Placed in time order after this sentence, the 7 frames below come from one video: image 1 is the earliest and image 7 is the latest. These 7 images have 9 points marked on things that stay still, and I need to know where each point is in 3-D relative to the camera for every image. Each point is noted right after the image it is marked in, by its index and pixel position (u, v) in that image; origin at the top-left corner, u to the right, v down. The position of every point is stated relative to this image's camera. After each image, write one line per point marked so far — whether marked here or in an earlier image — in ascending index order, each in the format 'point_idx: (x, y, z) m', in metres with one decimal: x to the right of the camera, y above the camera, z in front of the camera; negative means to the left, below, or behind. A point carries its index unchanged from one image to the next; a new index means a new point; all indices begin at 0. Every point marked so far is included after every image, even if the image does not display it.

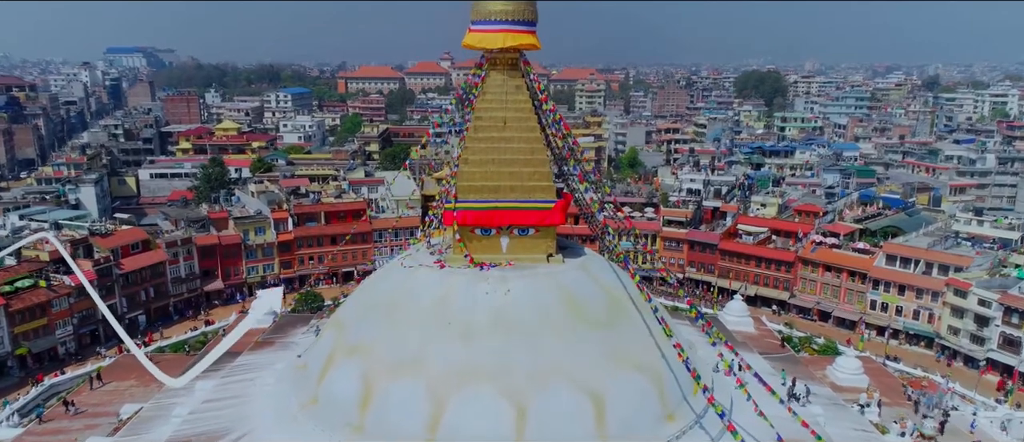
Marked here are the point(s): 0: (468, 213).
0: (-1.1, +0.2, +17.1) m
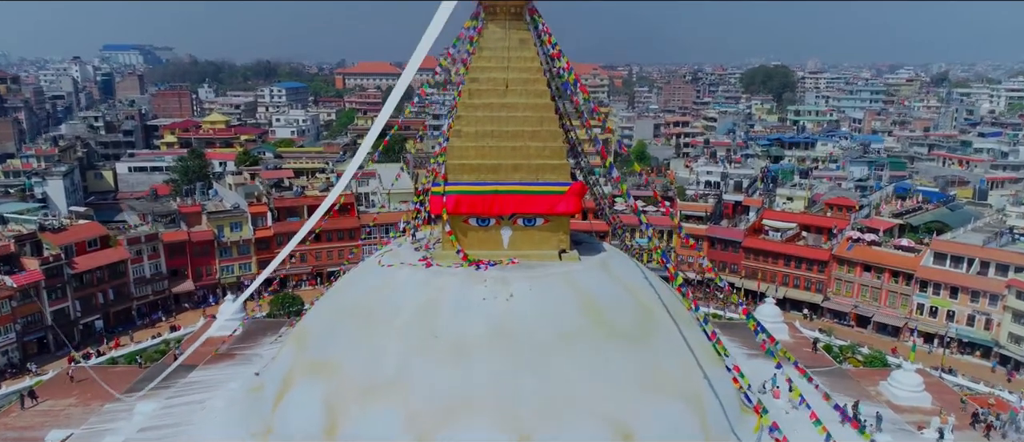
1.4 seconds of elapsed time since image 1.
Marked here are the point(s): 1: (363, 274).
0: (-1.0, +0.5, +13.7) m
1: (-3.3, -1.2, +14.9) m
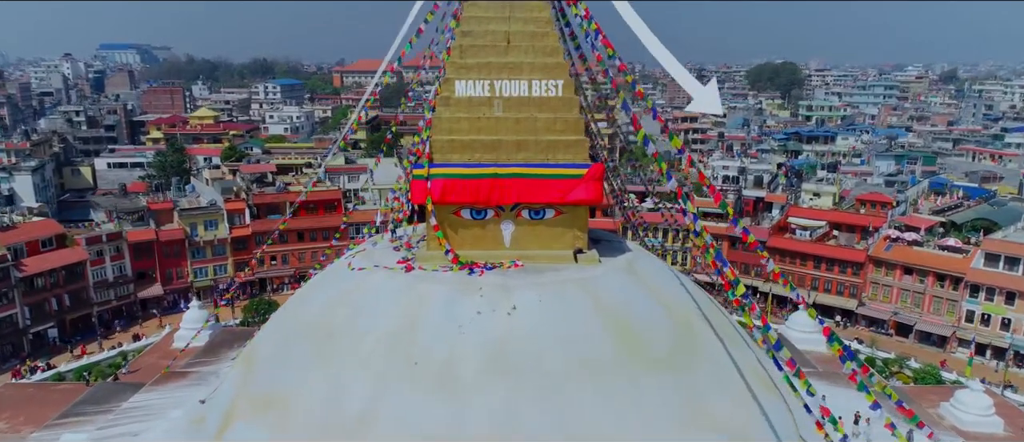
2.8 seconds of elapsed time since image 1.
0: (-1.0, +0.6, +10.8) m
1: (-3.2, -1.0, +12.0) m
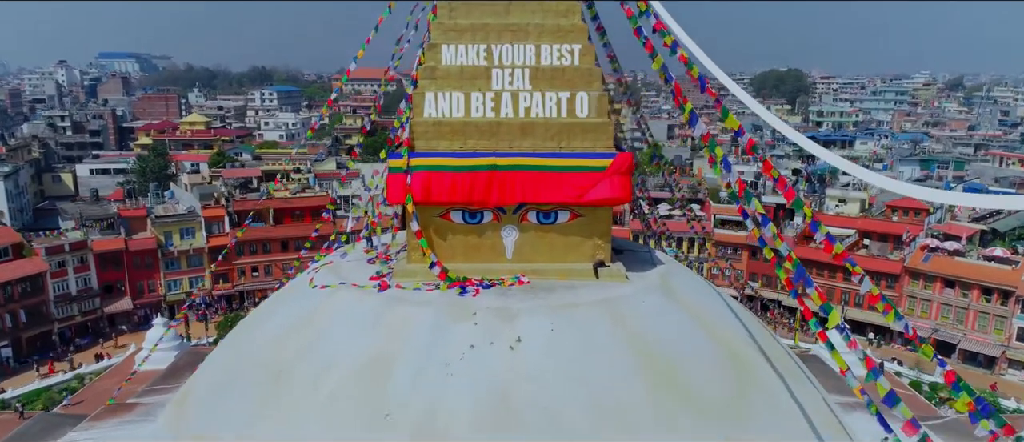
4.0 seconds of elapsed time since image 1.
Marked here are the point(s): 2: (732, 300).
0: (-0.9, +0.6, +8.5) m
1: (-3.2, -1.1, +9.6) m
2: (+3.2, -1.2, +10.0) m
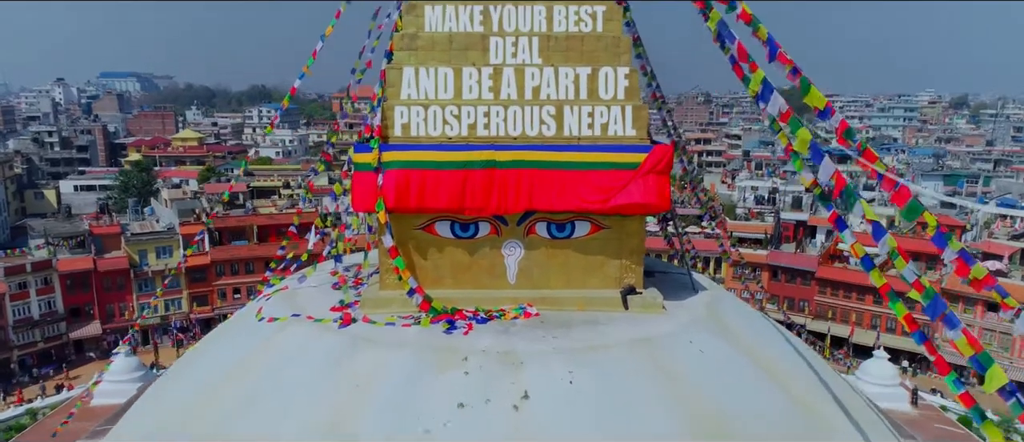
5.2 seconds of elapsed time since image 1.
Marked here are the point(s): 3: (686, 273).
0: (-0.9, +0.4, +6.5) m
1: (-3.1, -1.3, +7.6) m
2: (+3.3, -1.3, +8.0) m
3: (+2.2, -0.6, +8.7) m
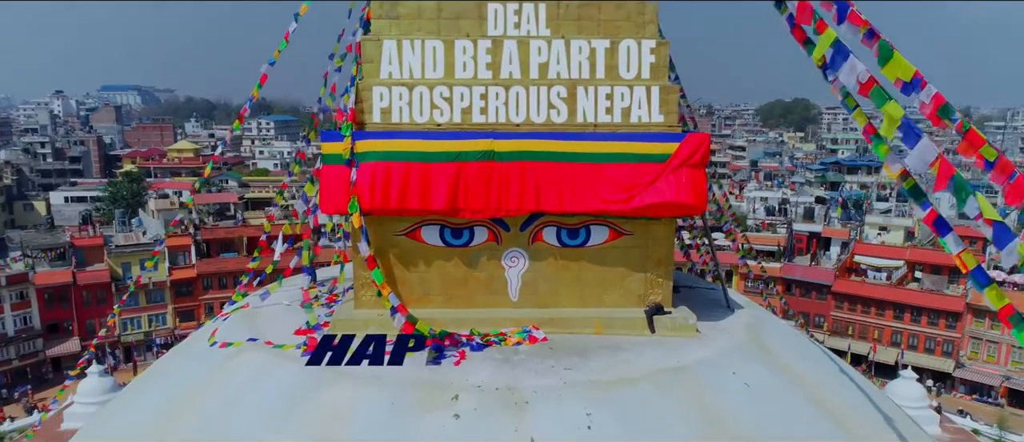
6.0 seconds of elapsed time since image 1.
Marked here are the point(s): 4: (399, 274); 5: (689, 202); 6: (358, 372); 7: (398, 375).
0: (-0.9, +0.4, +5.4) m
1: (-3.1, -1.3, +6.5) m
2: (+3.3, -1.4, +6.8) m
3: (+2.2, -0.7, +7.6) m
4: (-1.0, -0.5, +6.1) m
5: (+1.4, +0.1, +5.4) m
6: (-1.2, -1.2, +5.5) m
7: (-0.9, -1.2, +5.4) m
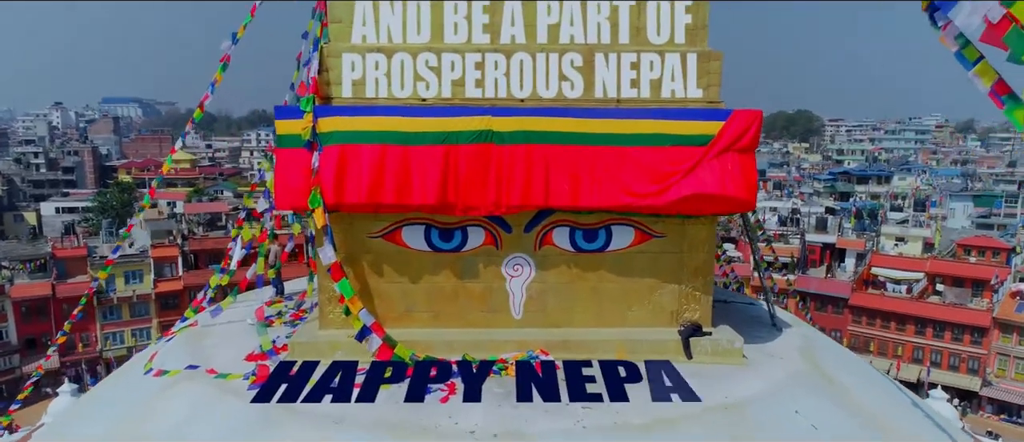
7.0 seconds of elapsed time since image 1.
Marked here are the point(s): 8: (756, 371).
0: (-0.9, +0.4, +4.3) m
1: (-3.1, -1.3, +5.4) m
2: (+3.3, -1.4, +5.7) m
3: (+2.3, -0.8, +6.5) m
4: (-1.0, -0.5, +5.1) m
5: (+1.4, +0.1, +4.3) m
6: (-1.2, -1.1, +4.4) m
7: (-0.8, -1.2, +4.4) m
8: (+1.9, -0.9, +5.3) m
